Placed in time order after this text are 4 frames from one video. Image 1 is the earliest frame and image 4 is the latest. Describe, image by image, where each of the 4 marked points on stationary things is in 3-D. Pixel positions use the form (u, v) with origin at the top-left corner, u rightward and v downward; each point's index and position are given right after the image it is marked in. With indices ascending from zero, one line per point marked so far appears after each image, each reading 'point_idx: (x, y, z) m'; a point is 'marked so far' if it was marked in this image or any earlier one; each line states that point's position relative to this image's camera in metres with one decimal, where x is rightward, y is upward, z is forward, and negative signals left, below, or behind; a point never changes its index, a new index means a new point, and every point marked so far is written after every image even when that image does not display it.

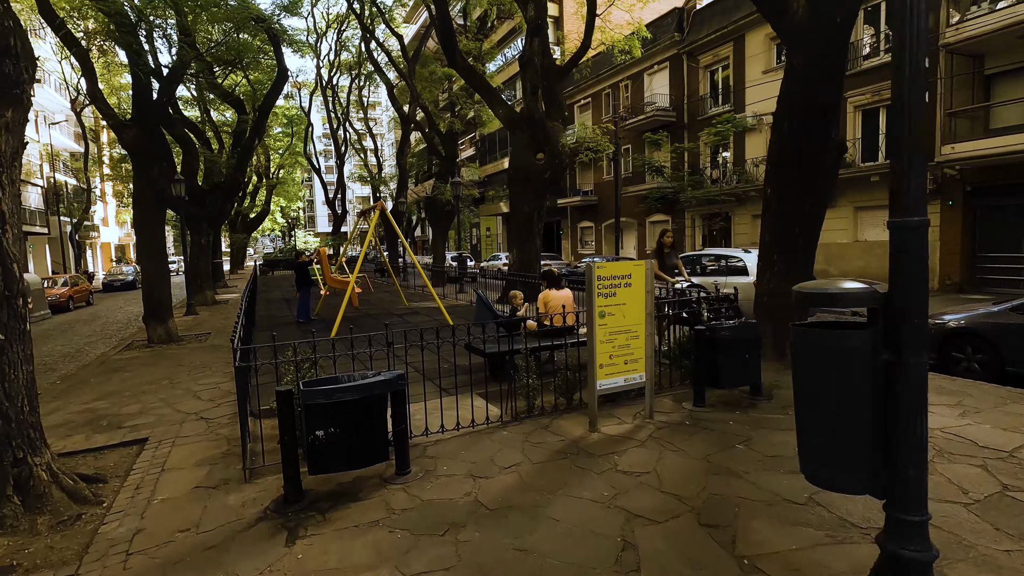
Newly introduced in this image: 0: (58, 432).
0: (-4.6, -1.5, +5.4) m
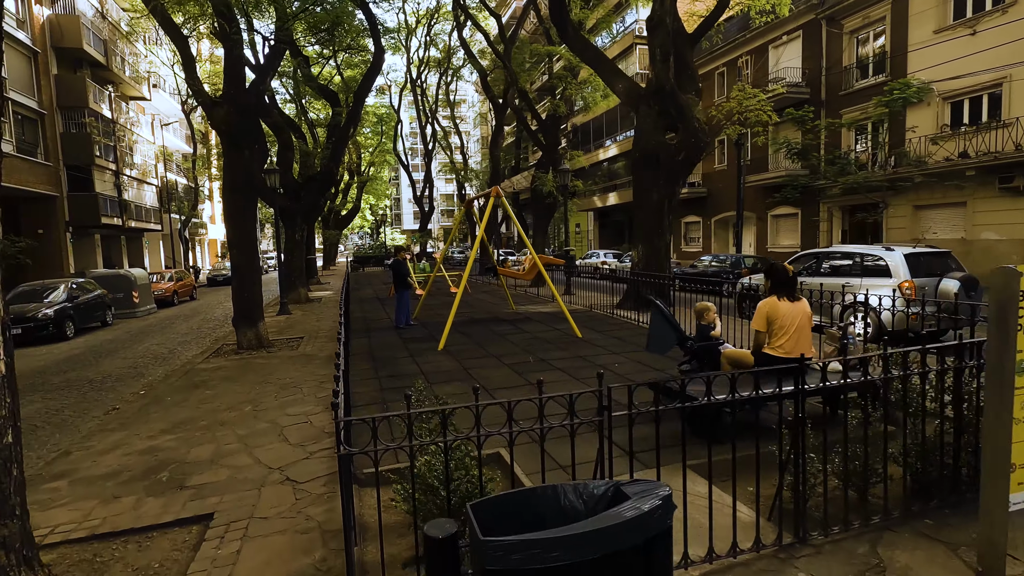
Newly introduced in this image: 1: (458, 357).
0: (-3.0, -1.5, +4.0) m
1: (-0.7, -0.9, +7.4) m
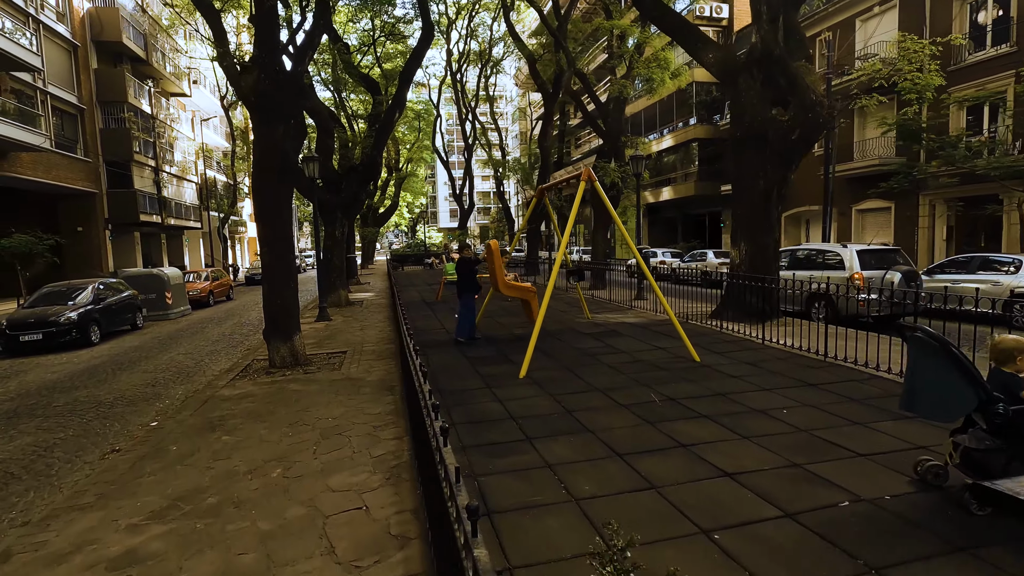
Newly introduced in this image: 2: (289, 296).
0: (-2.1, -1.6, +2.3) m
1: (+0.4, -1.1, +5.6) m
2: (-3.3, -0.1, +7.9) m
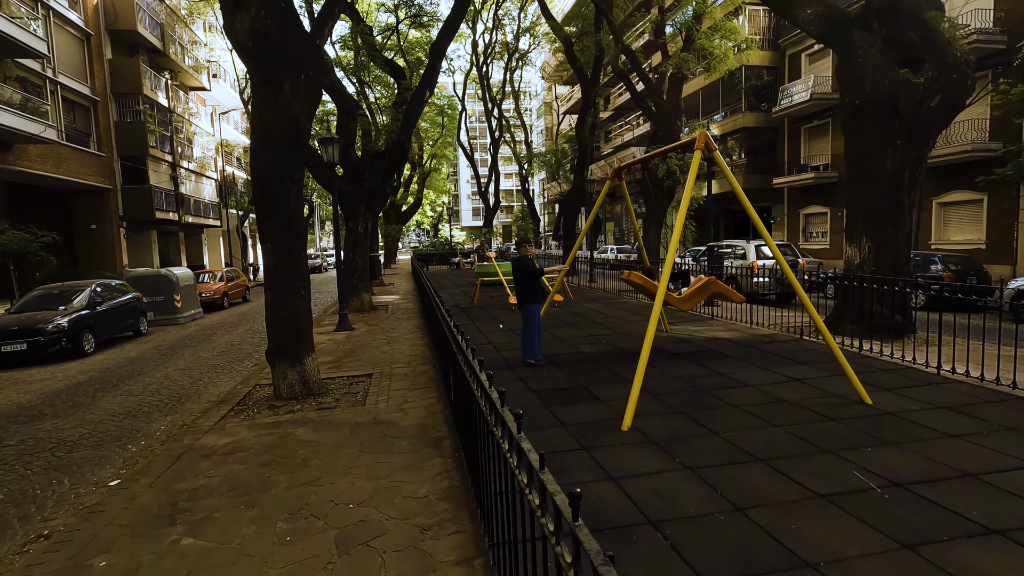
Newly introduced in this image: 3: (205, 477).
0: (-1.4, -1.7, +0.5) m
1: (+1.2, -1.2, +3.7) m
2: (-2.4, -0.2, +6.1) m
3: (-2.3, -1.4, +4.1) m
